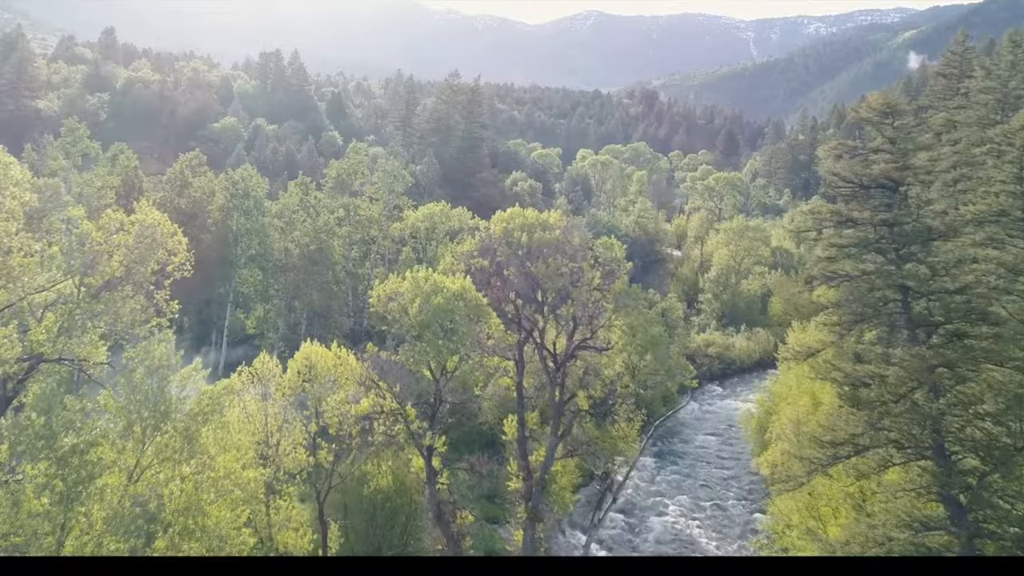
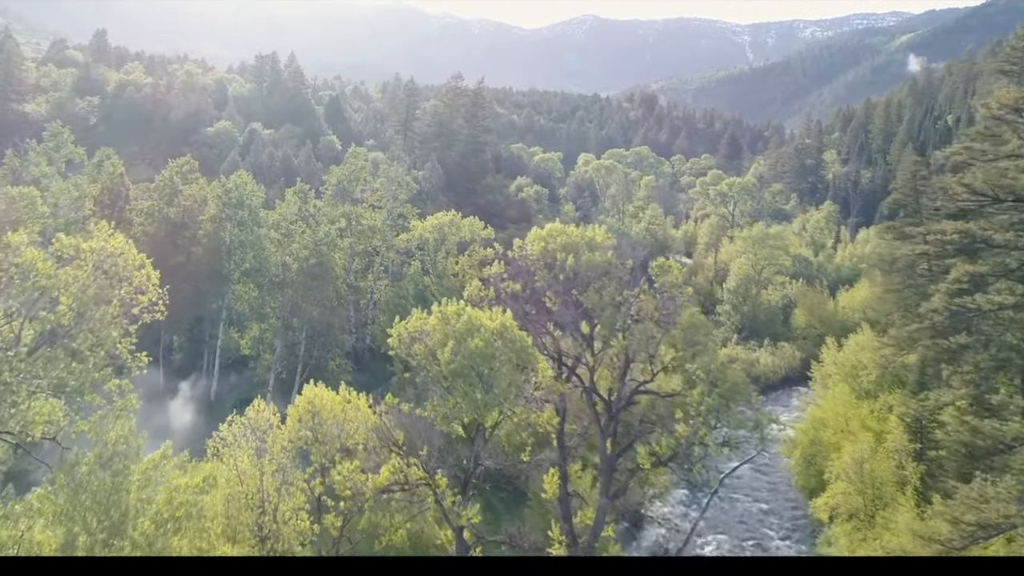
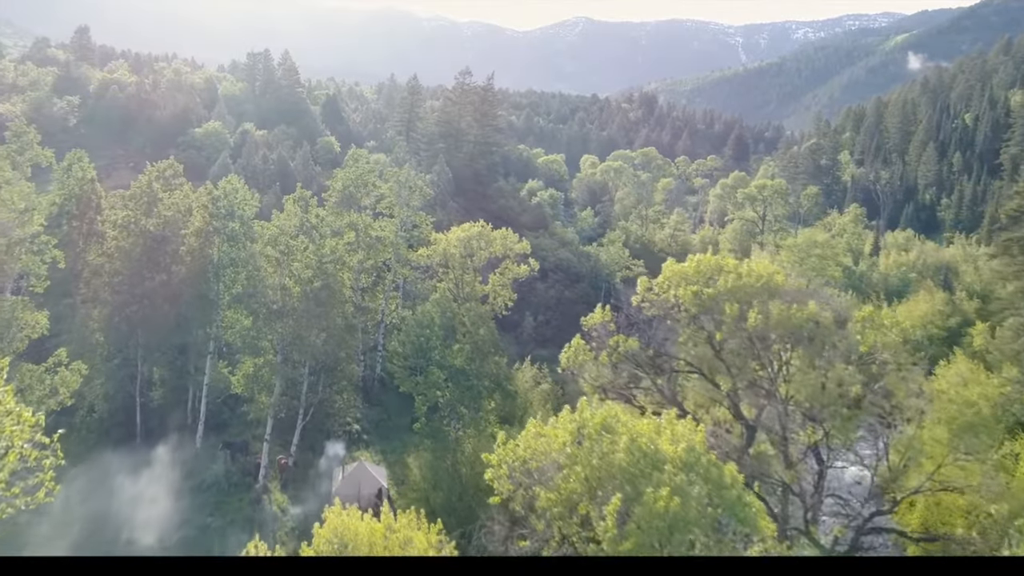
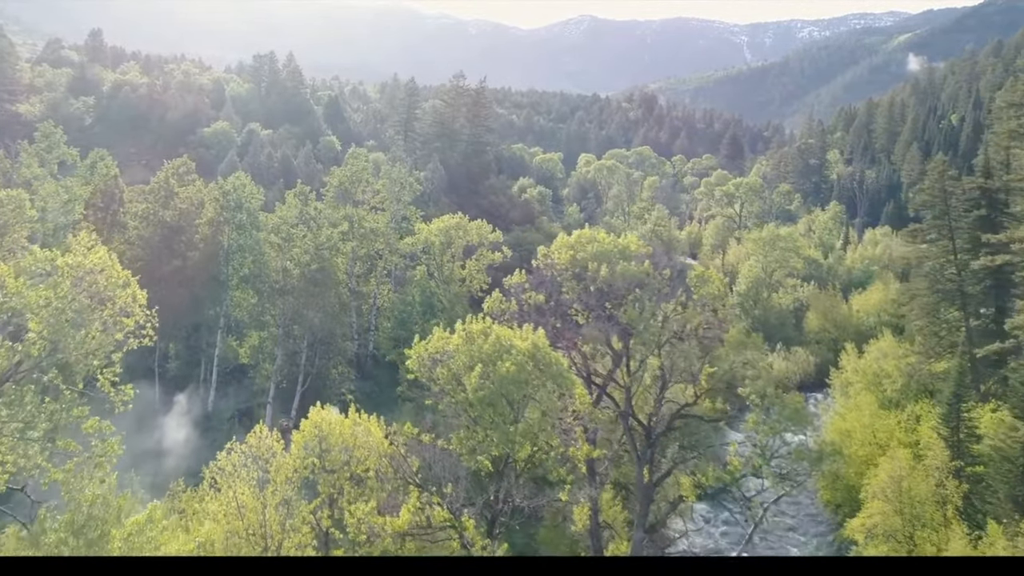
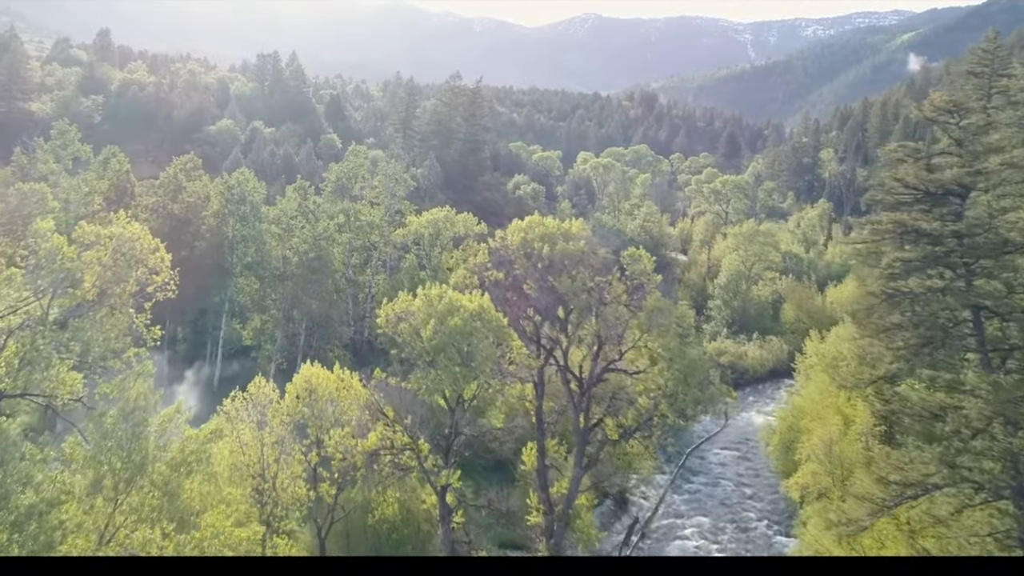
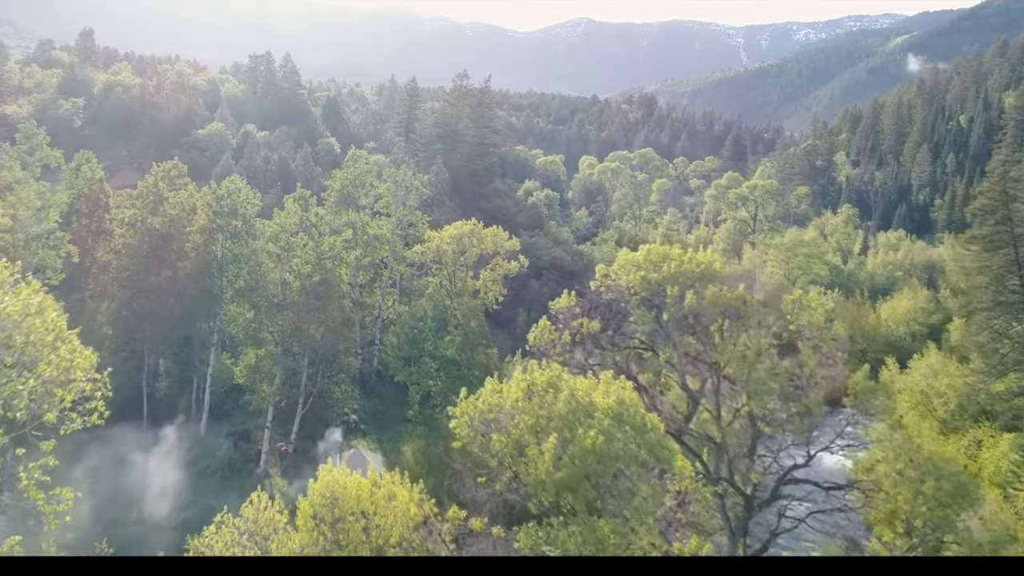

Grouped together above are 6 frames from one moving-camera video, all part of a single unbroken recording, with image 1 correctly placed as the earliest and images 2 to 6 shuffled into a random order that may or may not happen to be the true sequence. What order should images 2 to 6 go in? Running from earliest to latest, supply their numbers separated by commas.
5, 2, 4, 6, 3
